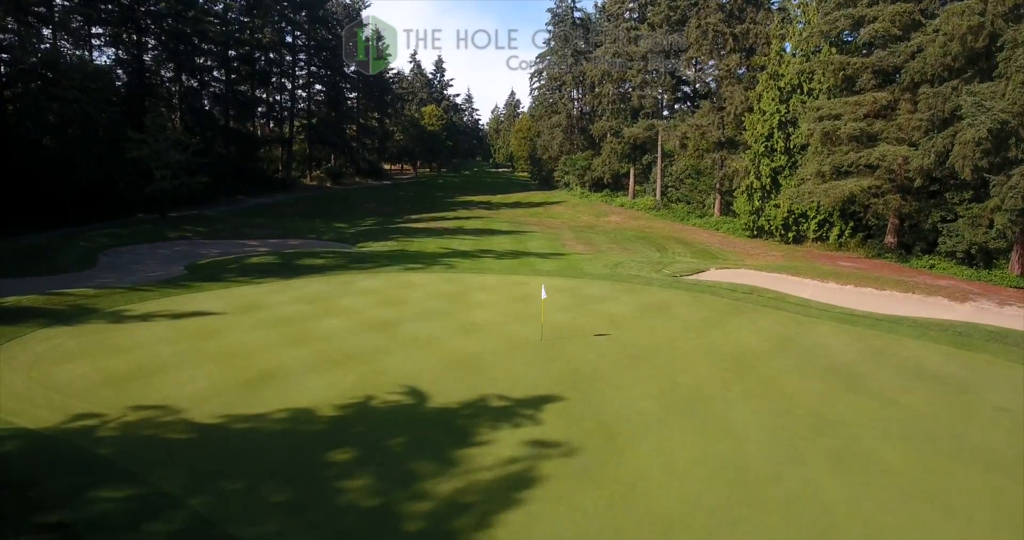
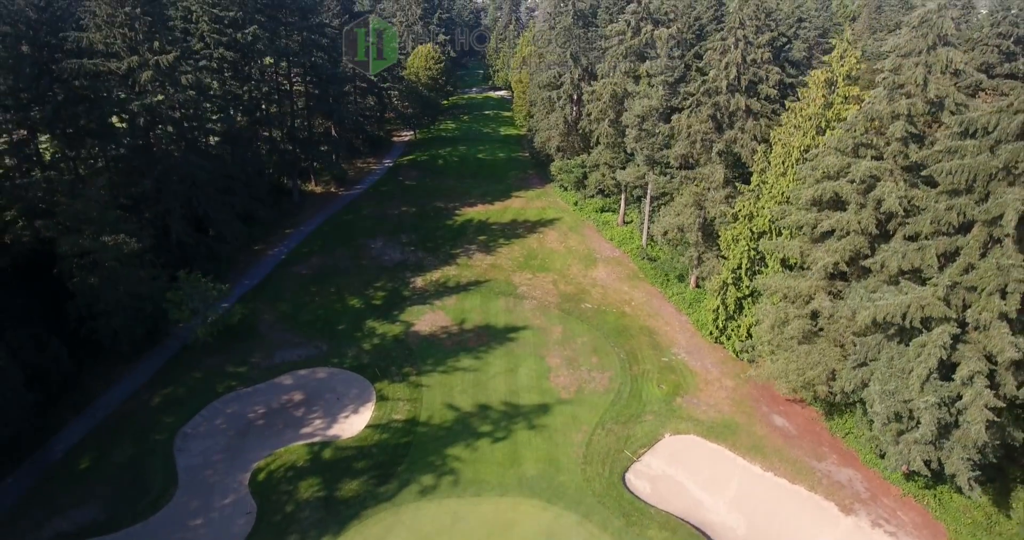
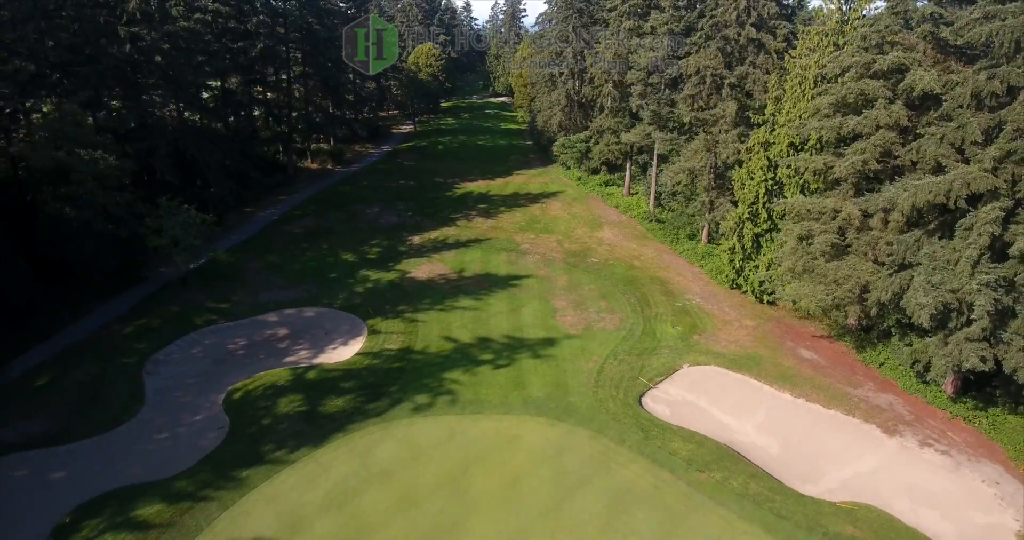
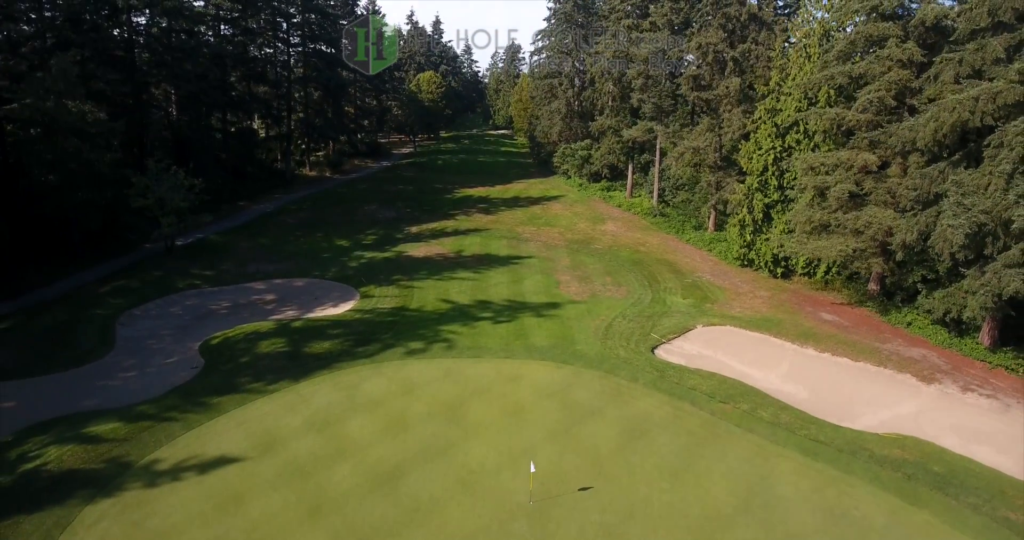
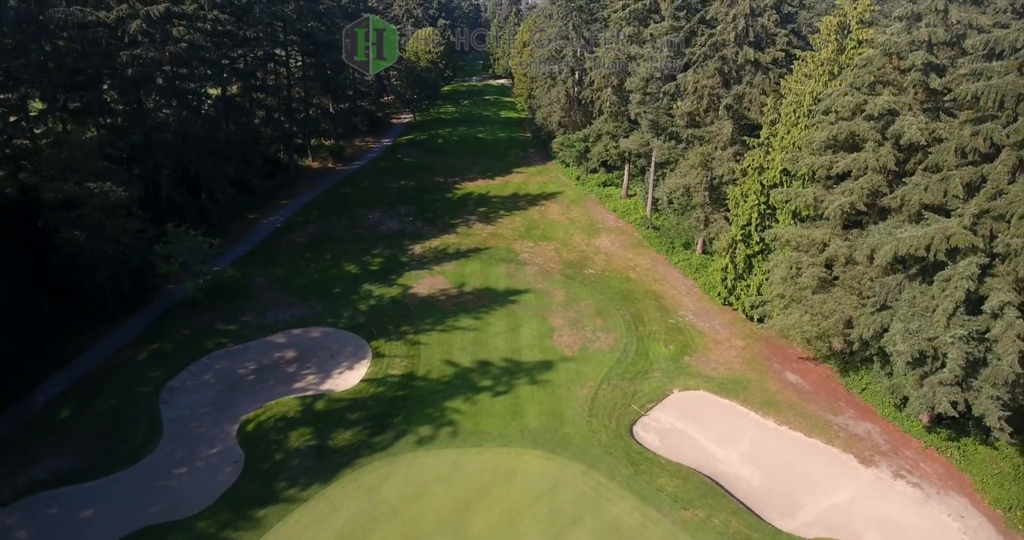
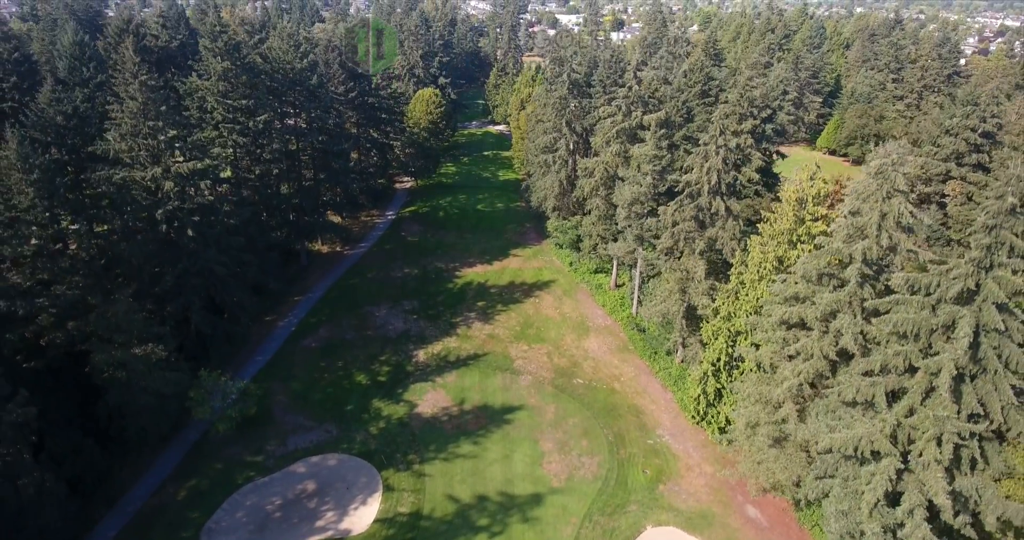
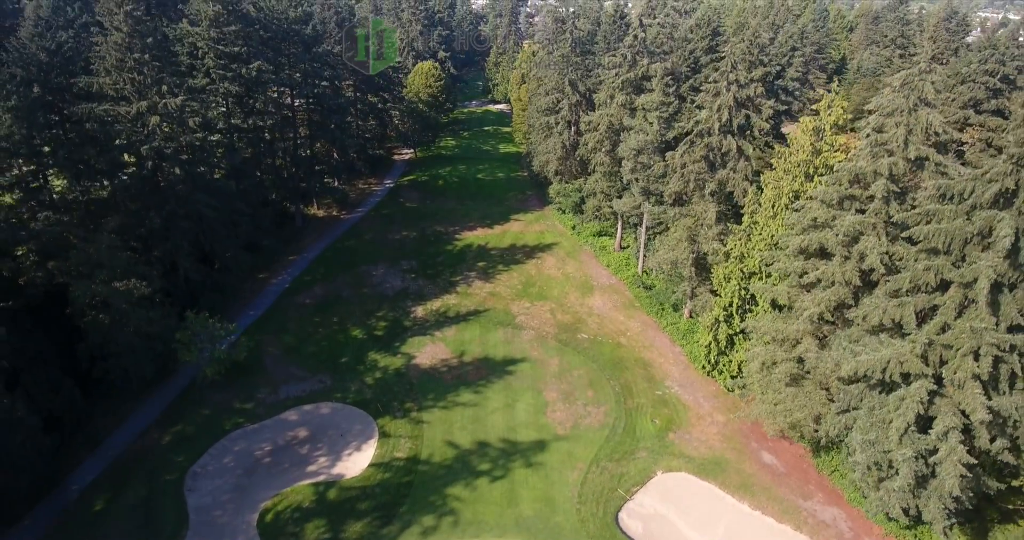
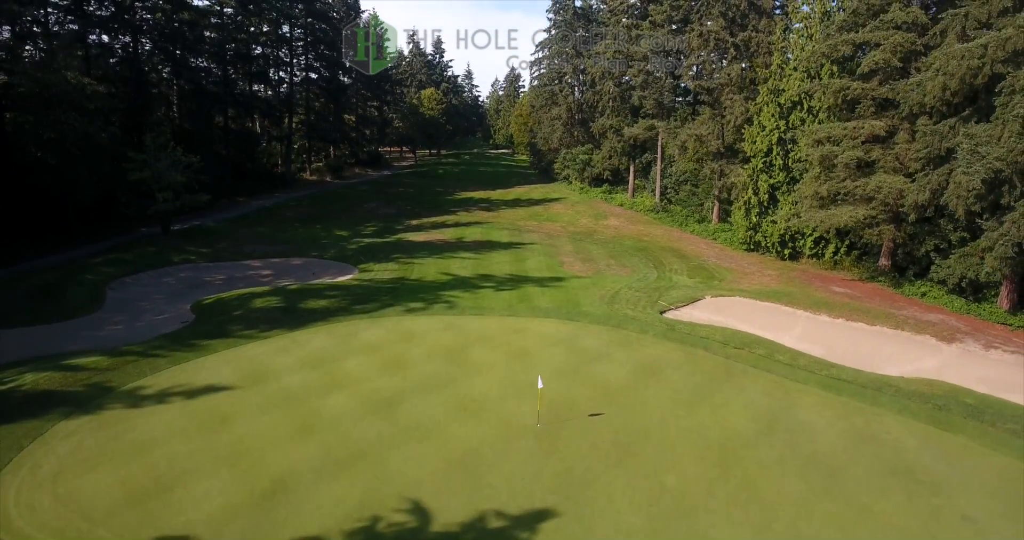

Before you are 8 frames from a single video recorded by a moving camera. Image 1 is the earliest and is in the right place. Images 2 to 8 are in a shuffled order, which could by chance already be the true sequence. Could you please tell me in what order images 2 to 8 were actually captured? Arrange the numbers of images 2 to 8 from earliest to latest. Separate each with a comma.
8, 4, 3, 5, 2, 7, 6
